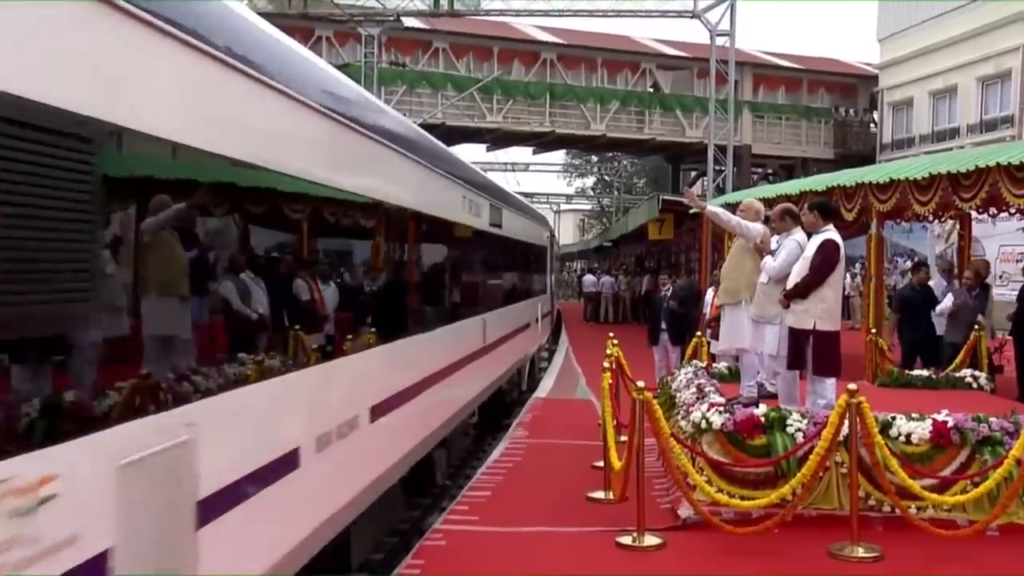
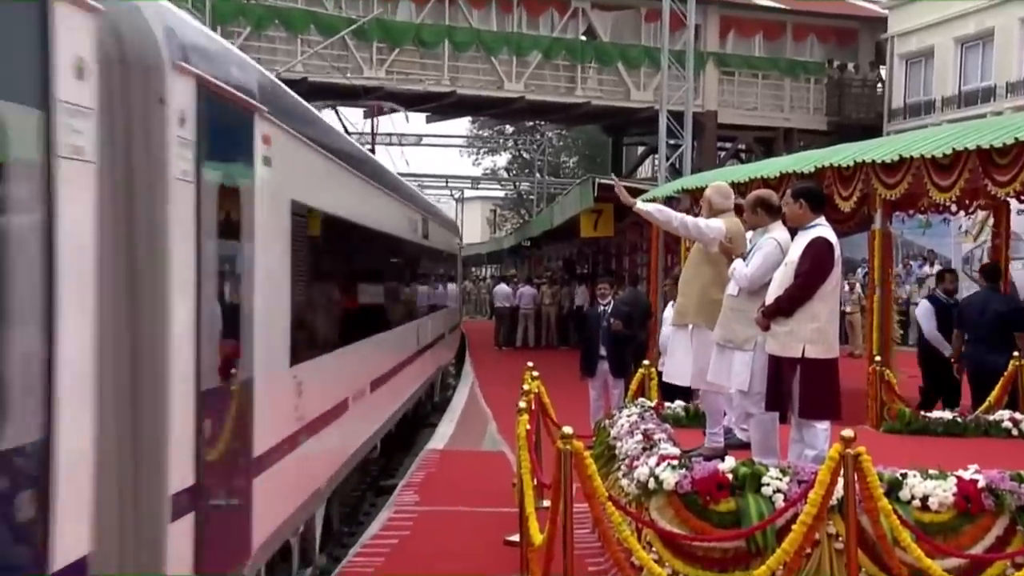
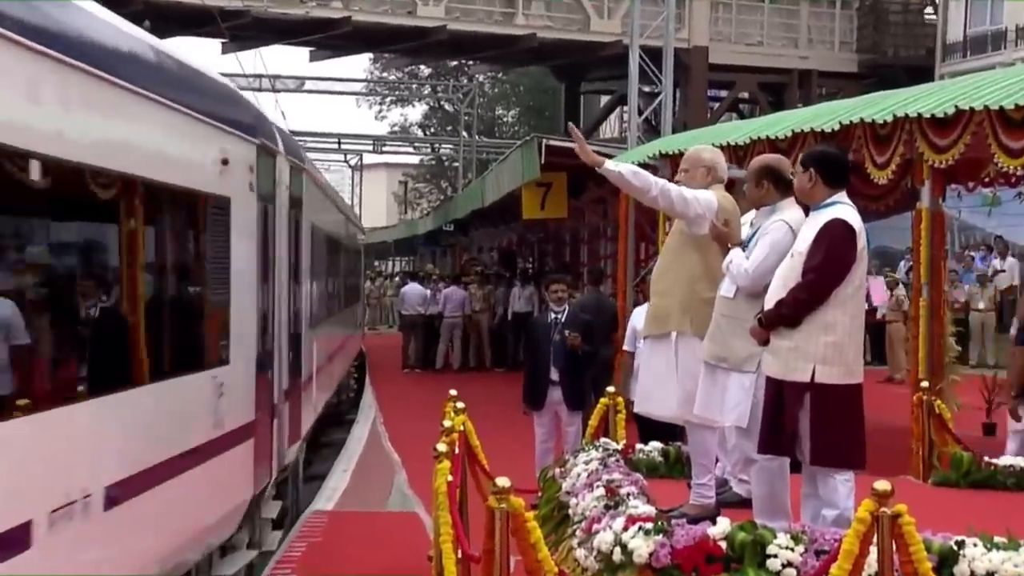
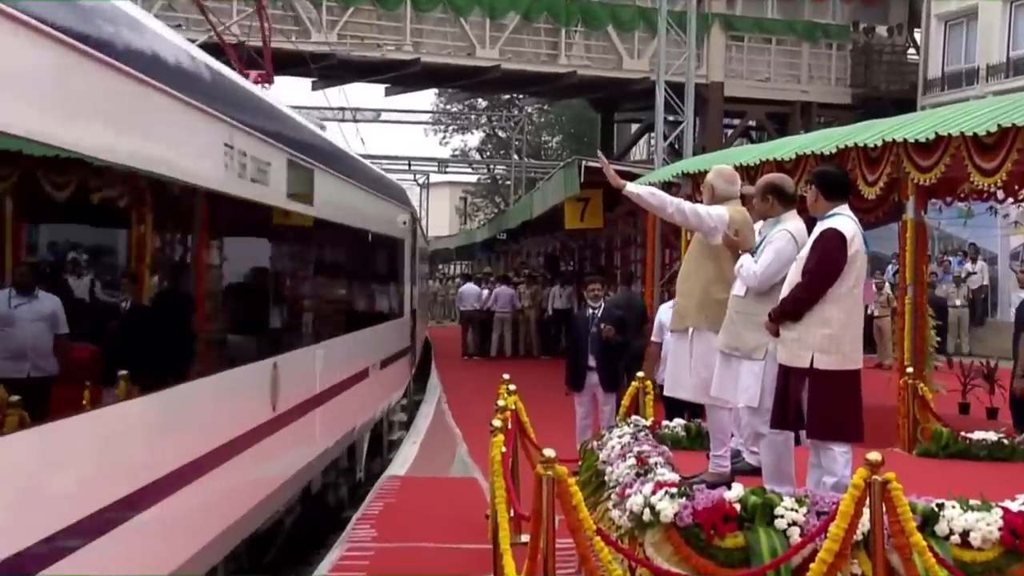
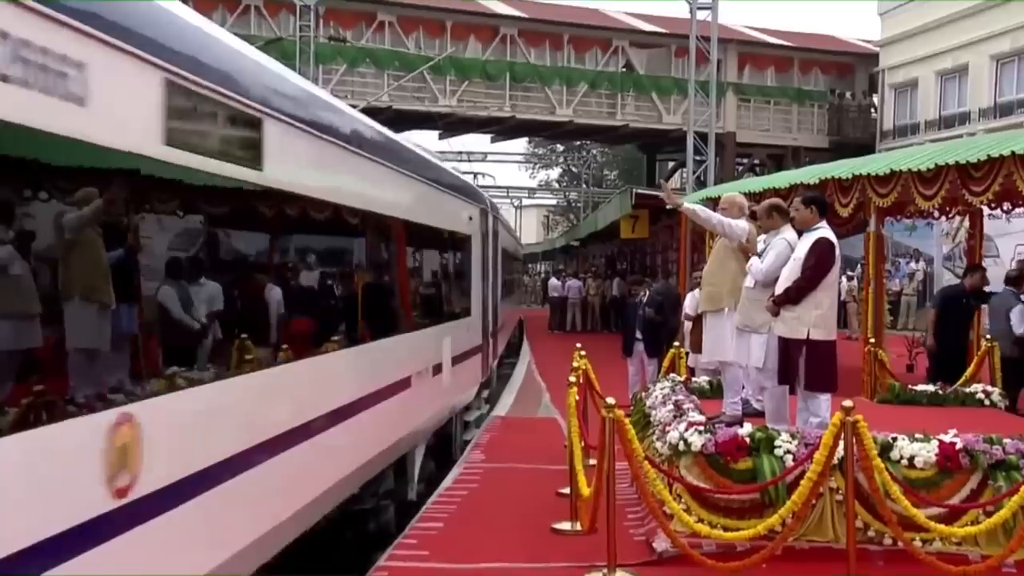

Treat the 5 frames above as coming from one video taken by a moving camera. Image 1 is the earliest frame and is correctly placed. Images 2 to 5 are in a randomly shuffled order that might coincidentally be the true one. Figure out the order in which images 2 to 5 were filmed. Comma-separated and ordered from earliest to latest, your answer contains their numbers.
5, 2, 4, 3
